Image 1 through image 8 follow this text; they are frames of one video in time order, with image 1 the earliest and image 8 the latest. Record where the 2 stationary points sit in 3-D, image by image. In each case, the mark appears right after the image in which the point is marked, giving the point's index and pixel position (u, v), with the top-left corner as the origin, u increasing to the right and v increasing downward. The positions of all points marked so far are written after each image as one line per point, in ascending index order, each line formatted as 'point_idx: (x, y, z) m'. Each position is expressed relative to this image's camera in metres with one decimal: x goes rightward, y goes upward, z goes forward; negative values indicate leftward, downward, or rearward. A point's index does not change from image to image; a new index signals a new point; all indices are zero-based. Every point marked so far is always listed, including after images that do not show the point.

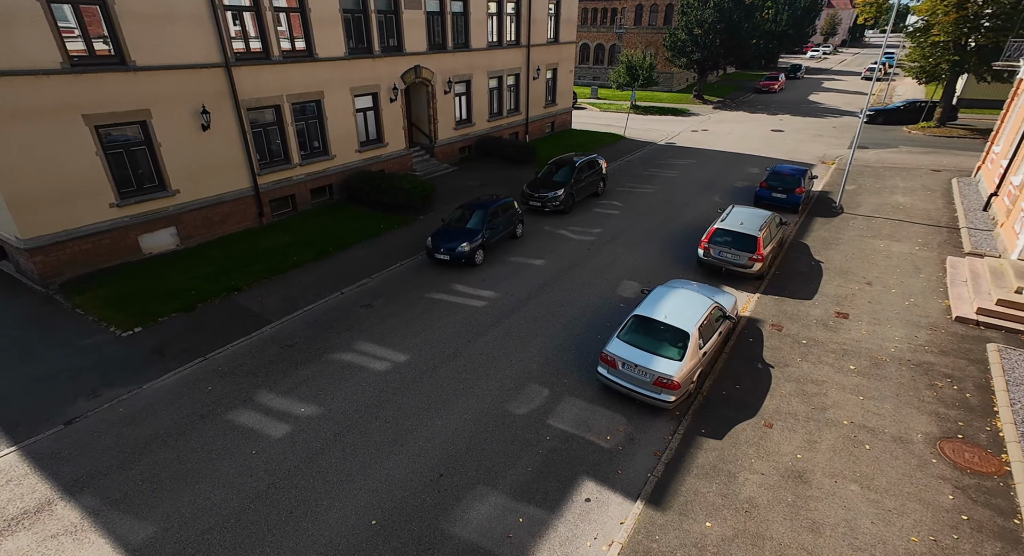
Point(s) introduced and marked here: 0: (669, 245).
0: (+4.9, +1.0, +15.0) m
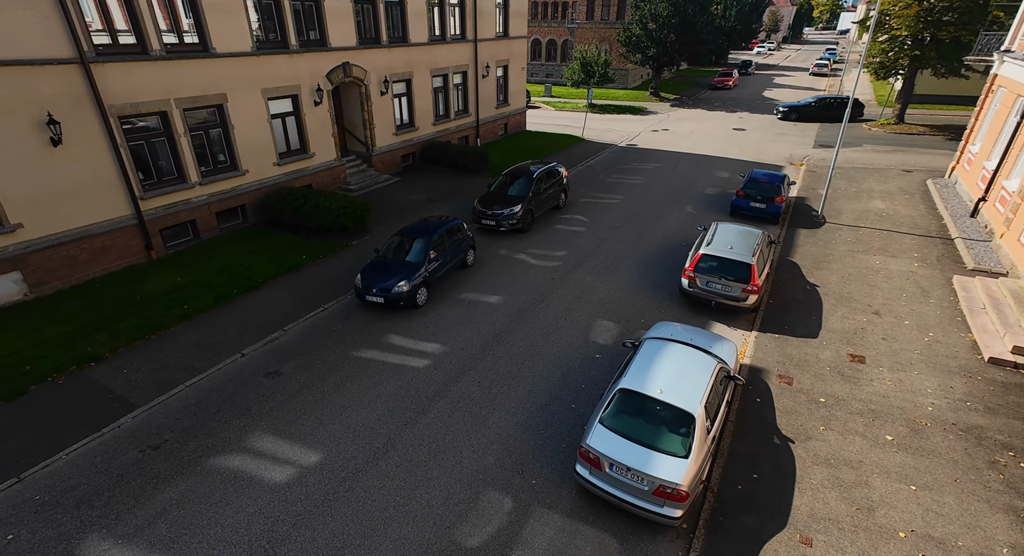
0: (+3.6, +0.2, +13.0) m
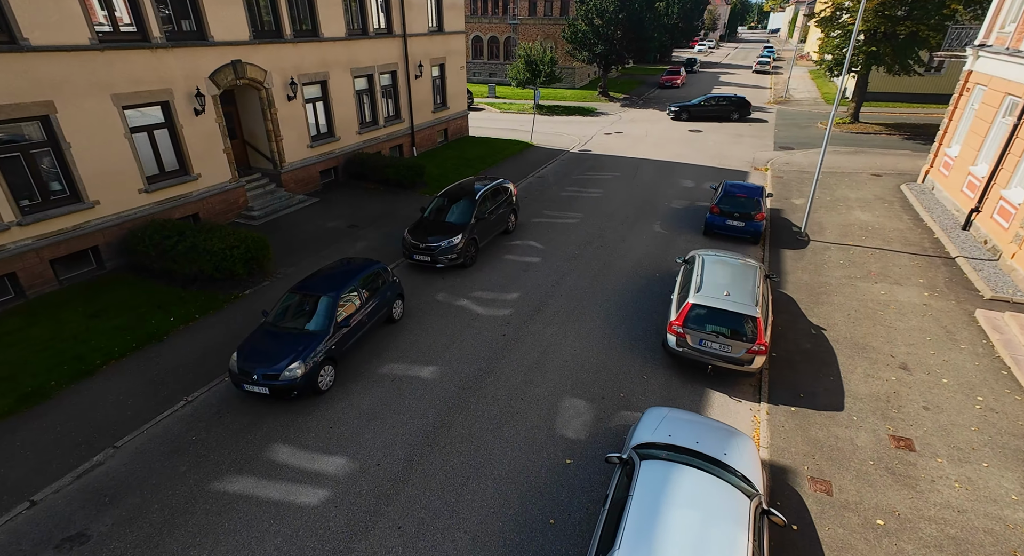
0: (+2.3, -0.8, +10.5) m
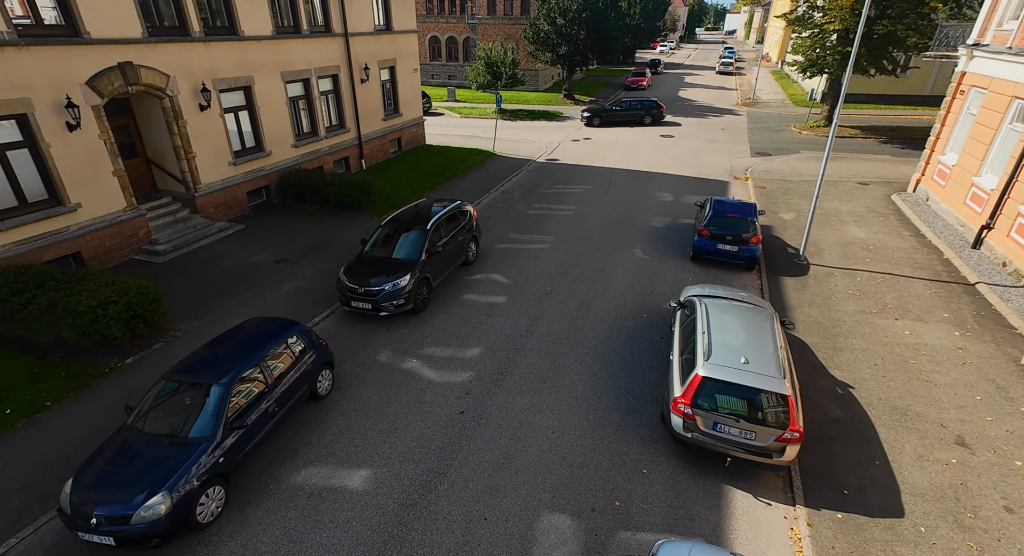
0: (+1.6, -1.7, +8.5) m
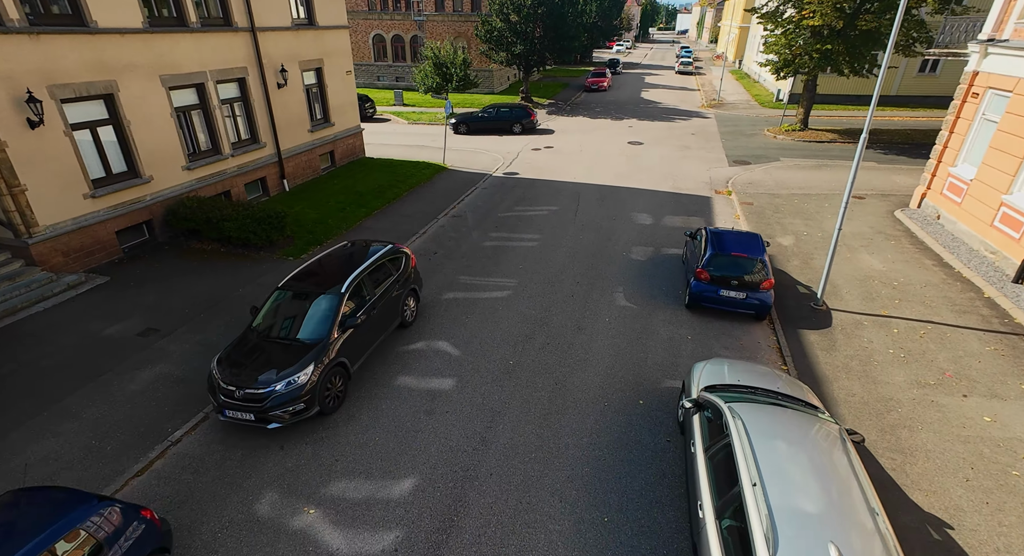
0: (+1.0, -2.9, +5.7) m
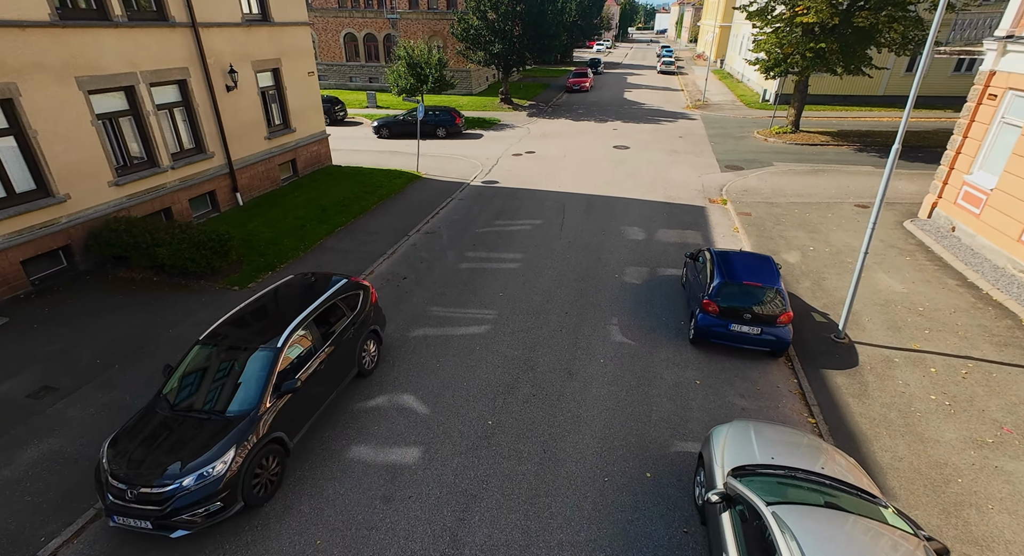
0: (+0.8, -3.5, +4.3) m
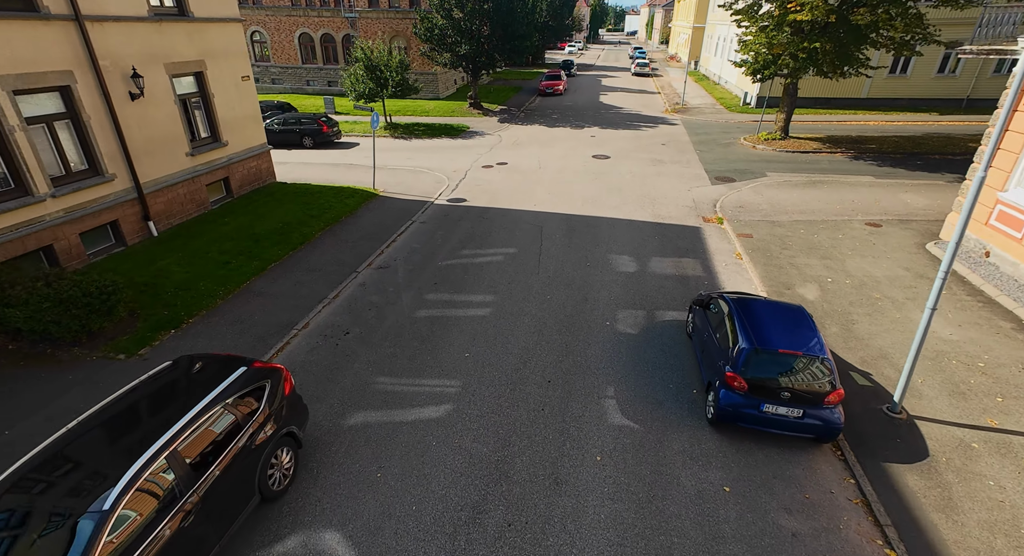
0: (+0.6, -4.5, +2.1) m
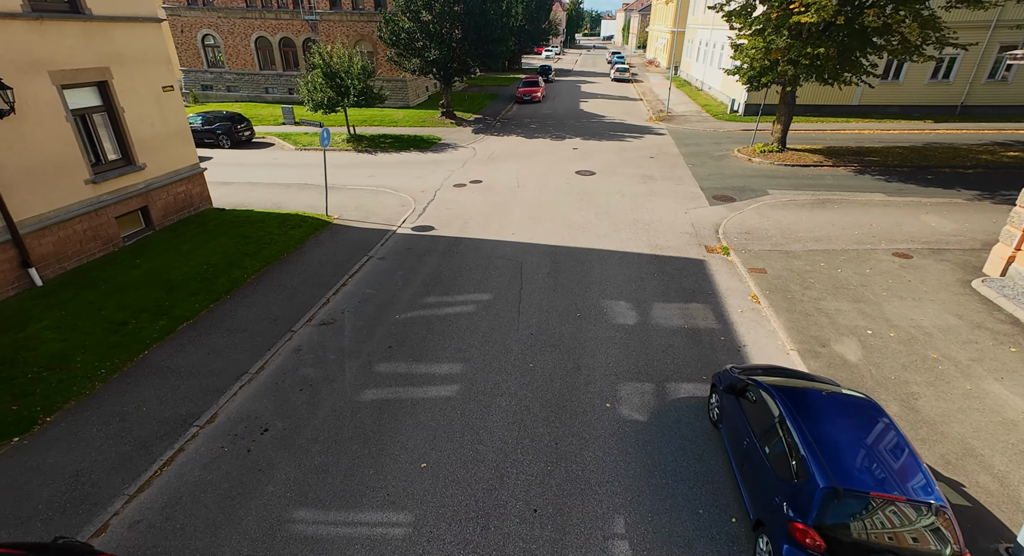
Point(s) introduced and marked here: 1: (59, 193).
0: (+0.6, -5.5, -0.1) m
1: (-10.1, +1.9, +10.9) m
